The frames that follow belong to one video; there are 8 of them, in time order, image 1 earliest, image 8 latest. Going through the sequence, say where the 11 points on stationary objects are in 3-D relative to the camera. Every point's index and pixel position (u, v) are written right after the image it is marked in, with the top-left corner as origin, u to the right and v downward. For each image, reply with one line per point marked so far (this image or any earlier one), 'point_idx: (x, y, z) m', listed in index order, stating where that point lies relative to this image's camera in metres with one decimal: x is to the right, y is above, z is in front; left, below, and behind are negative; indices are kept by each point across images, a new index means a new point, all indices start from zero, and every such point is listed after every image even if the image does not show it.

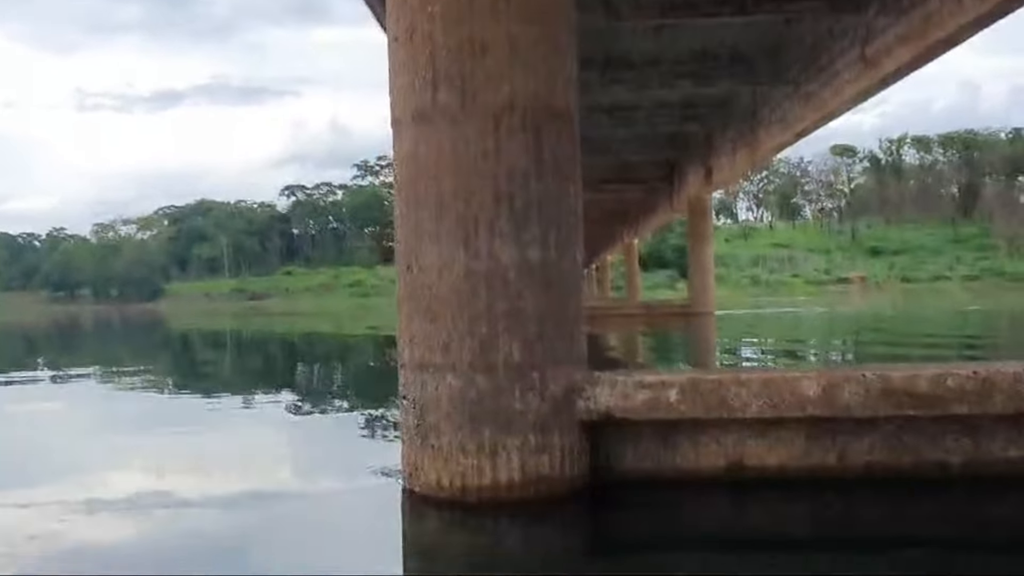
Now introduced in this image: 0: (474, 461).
0: (-0.2, -1.1, +6.1) m
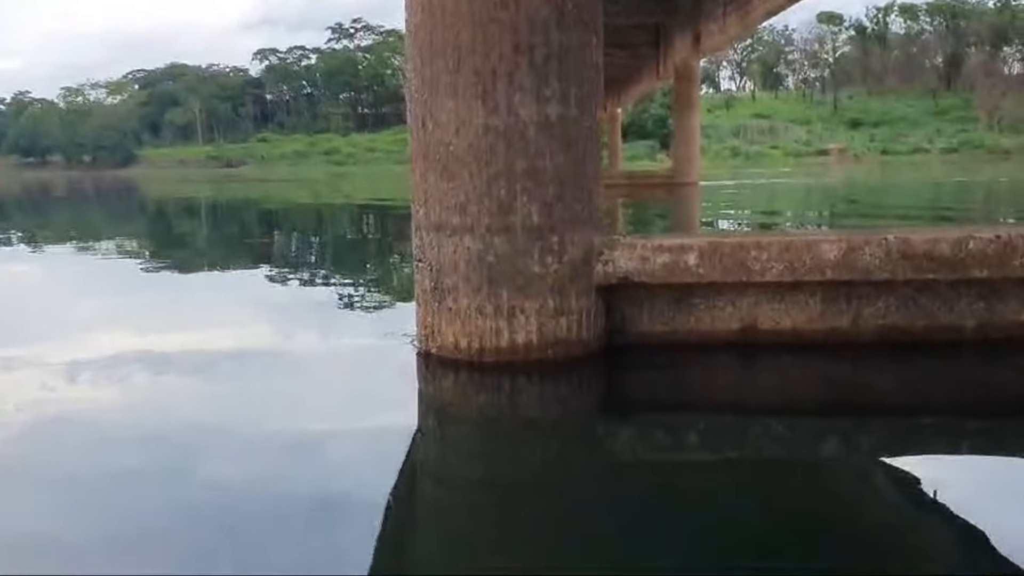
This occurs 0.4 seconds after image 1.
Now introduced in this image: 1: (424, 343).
0: (-0.1, -0.2, +6.0) m
1: (-0.6, -0.4, +6.4) m
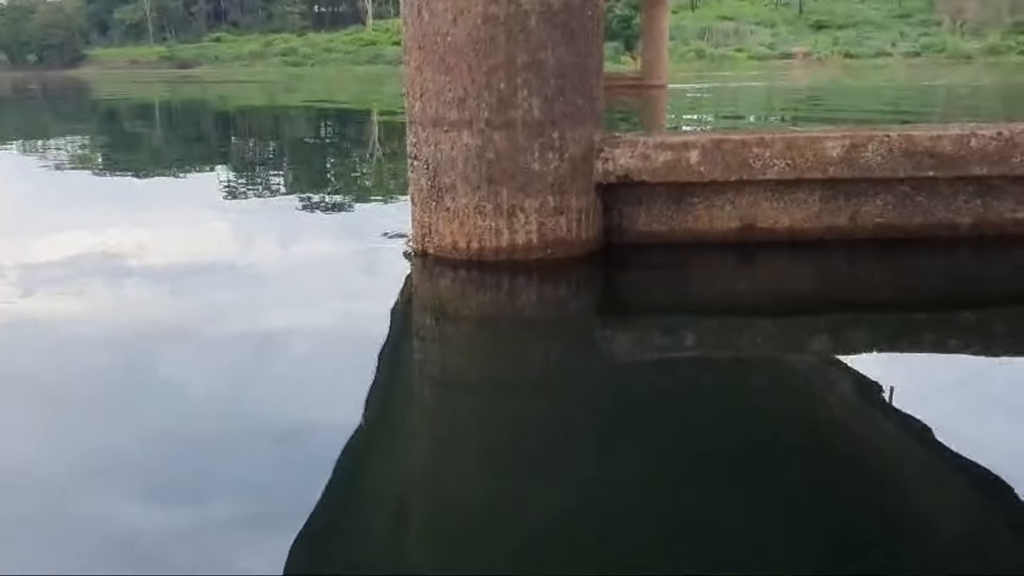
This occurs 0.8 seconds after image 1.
0: (-0.1, +0.4, +5.9) m
1: (-0.6, +0.3, +6.3) m
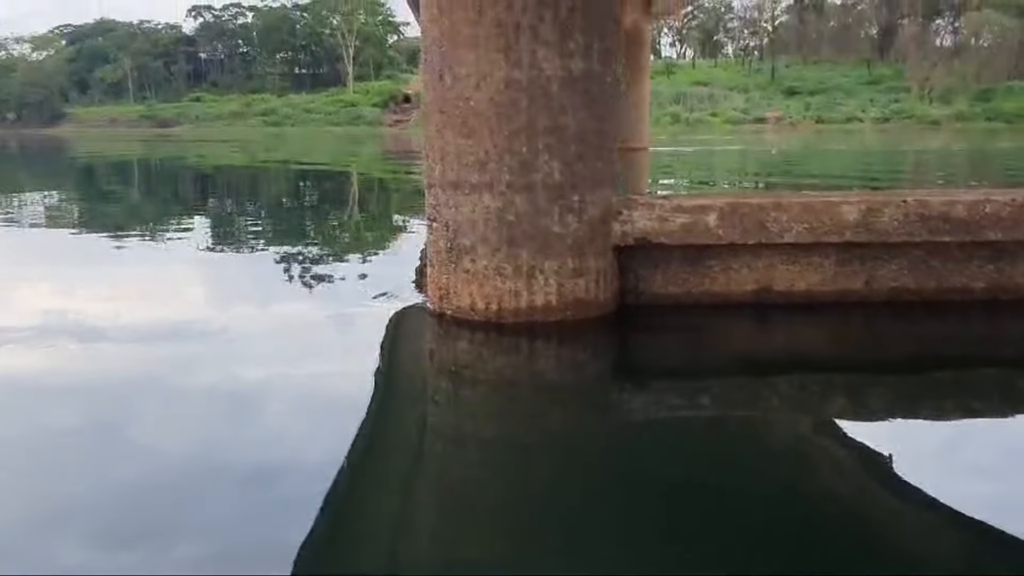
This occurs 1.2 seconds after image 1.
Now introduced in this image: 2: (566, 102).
0: (0.0, 0.0, +5.9) m
1: (-0.5, -0.1, +6.3) m
2: (+0.3, +1.1, +5.7) m
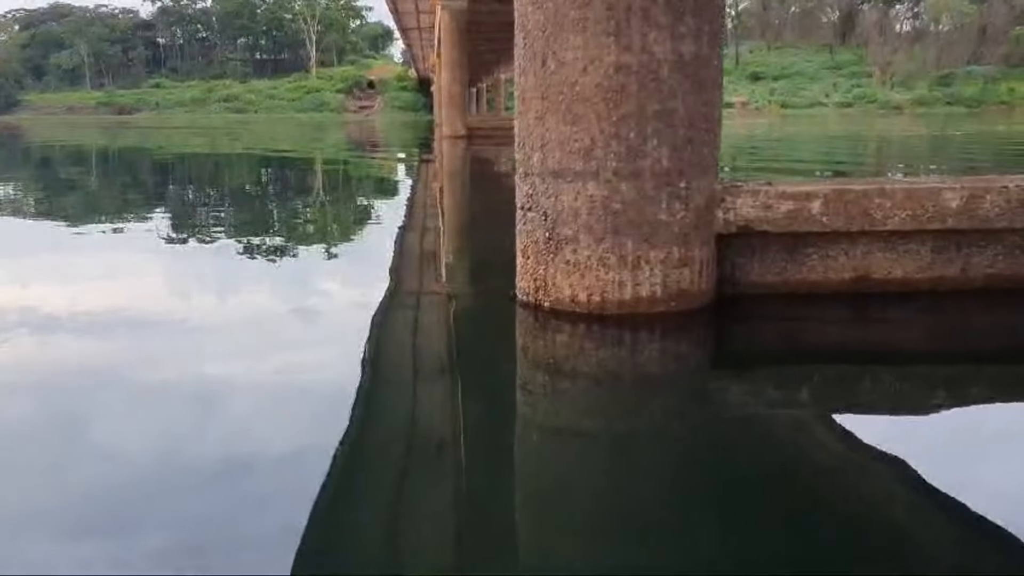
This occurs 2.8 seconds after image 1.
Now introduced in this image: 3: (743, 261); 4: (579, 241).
0: (+0.6, +0.1, +5.7) m
1: (+0.1, 0.0, +6.1) m
2: (+0.9, +1.1, +5.6) m
3: (+1.5, +0.2, +6.3) m
4: (+0.4, +0.3, +5.7) m
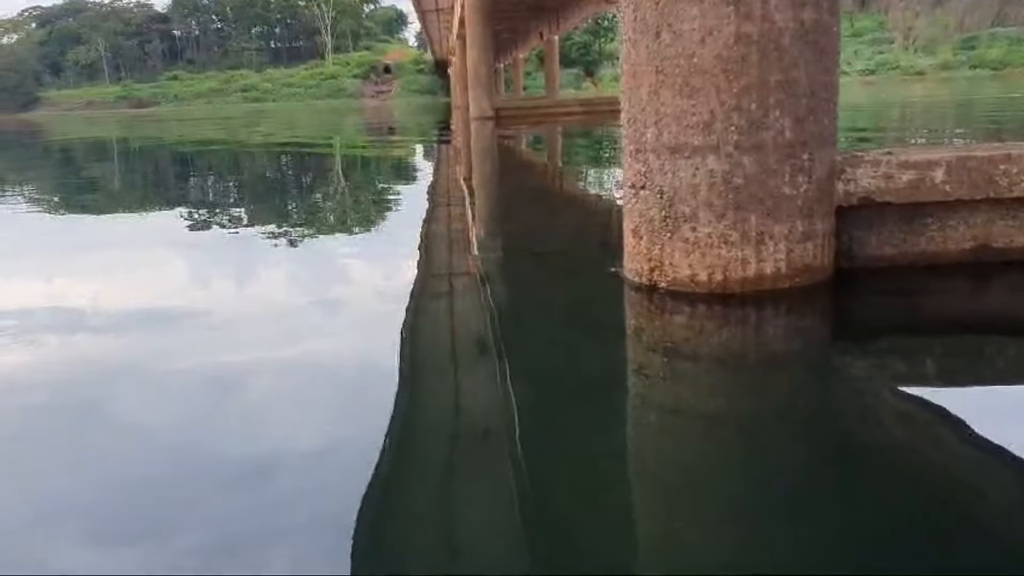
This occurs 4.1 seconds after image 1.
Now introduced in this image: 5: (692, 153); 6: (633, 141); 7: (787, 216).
0: (+1.3, +0.2, +5.6) m
1: (+0.8, +0.1, +6.0) m
2: (+1.6, +1.3, +5.4) m
3: (+2.1, +0.3, +6.1) m
4: (+1.1, +0.4, +5.6) m
5: (+1.0, +0.8, +5.5) m
6: (+0.7, +0.9, +5.8) m
7: (+1.5, +0.4, +5.5) m
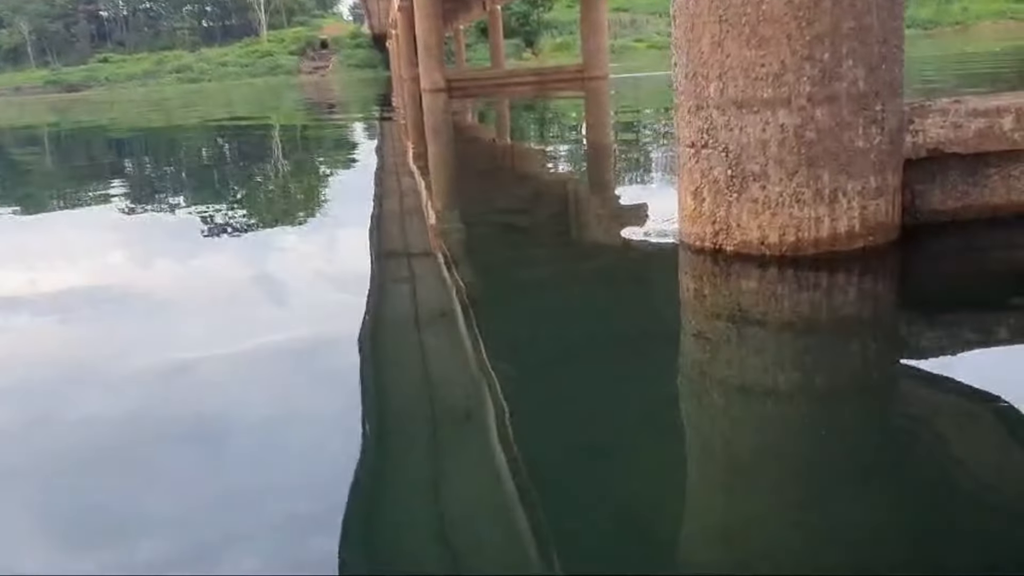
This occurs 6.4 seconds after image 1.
0: (+1.6, +0.4, +5.3) m
1: (+1.1, +0.3, +5.7) m
2: (+1.8, +1.5, +5.1) m
3: (+2.4, +0.6, +5.9) m
4: (+1.4, +0.6, +5.3) m
5: (+1.3, +1.0, +5.2) m
6: (+1.0, +1.1, +5.5) m
7: (+1.8, +0.6, +5.3) m
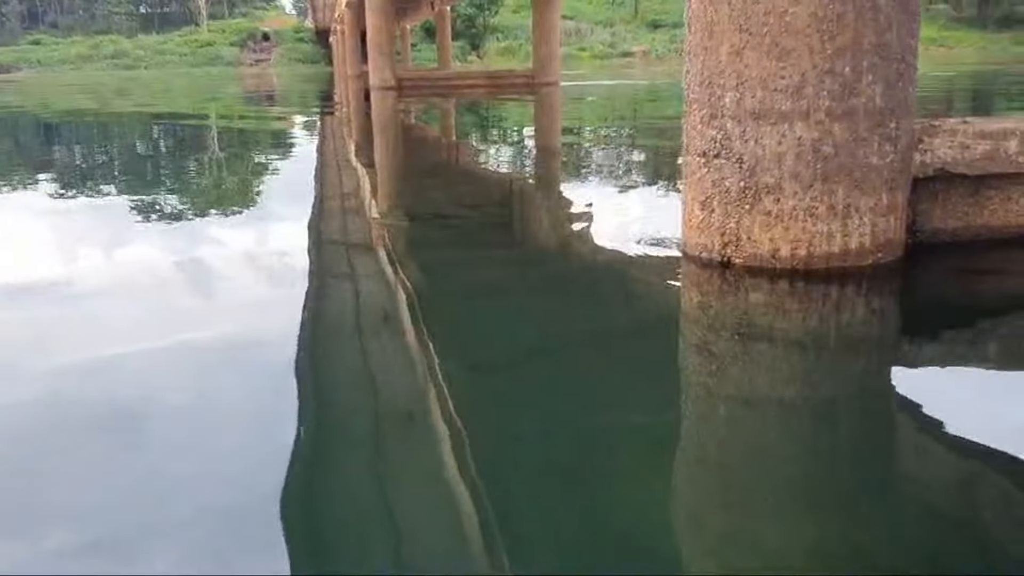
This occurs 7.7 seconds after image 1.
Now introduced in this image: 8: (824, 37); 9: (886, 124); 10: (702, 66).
0: (+1.6, +0.3, +5.2) m
1: (+1.1, +0.2, +5.6) m
2: (+1.9, +1.4, +5.0) m
3: (+2.4, +0.5, +5.9) m
4: (+1.4, +0.5, +5.2) m
5: (+1.4, +0.9, +5.1) m
6: (+1.1, +1.0, +5.4) m
7: (+1.9, +0.5, +5.2) m
8: (+1.6, +1.3, +5.0) m
9: (+1.9, +0.9, +5.2) m
10: (+1.0, +1.2, +5.4) m
